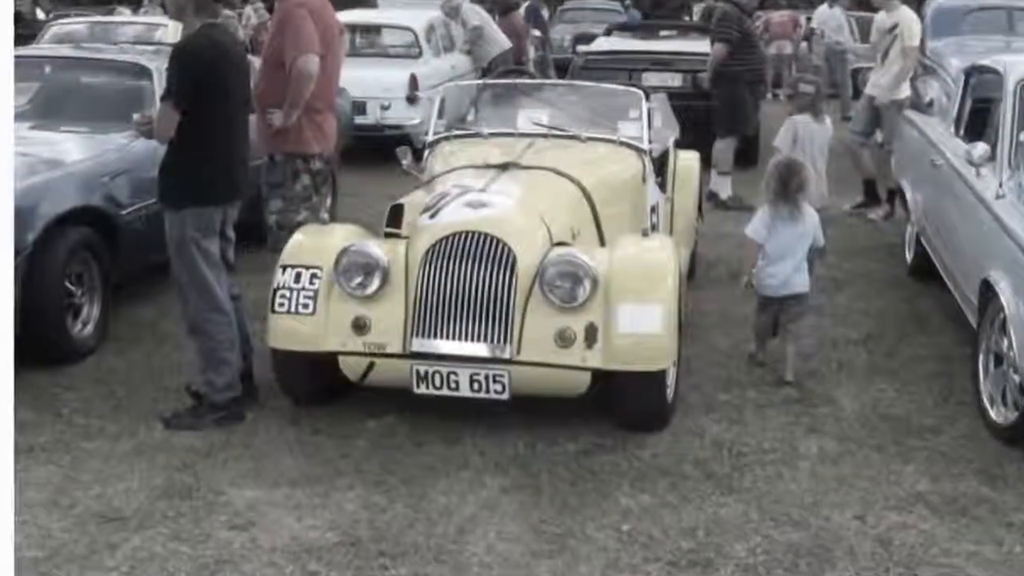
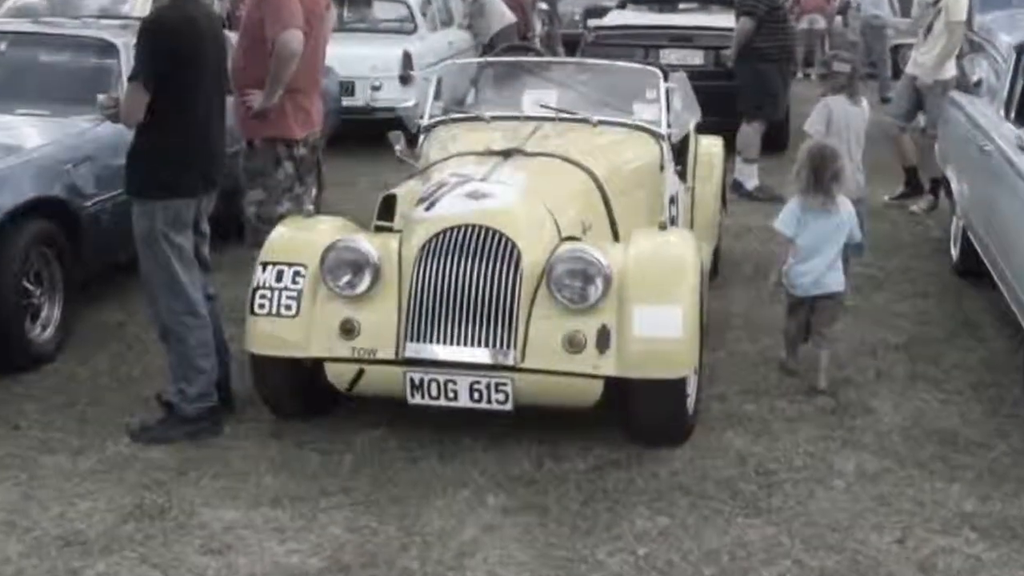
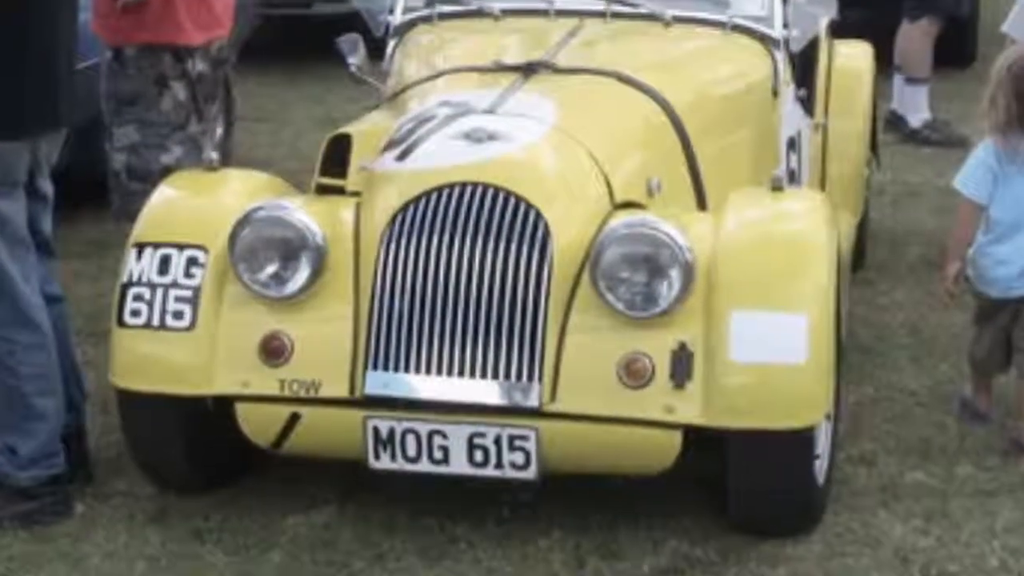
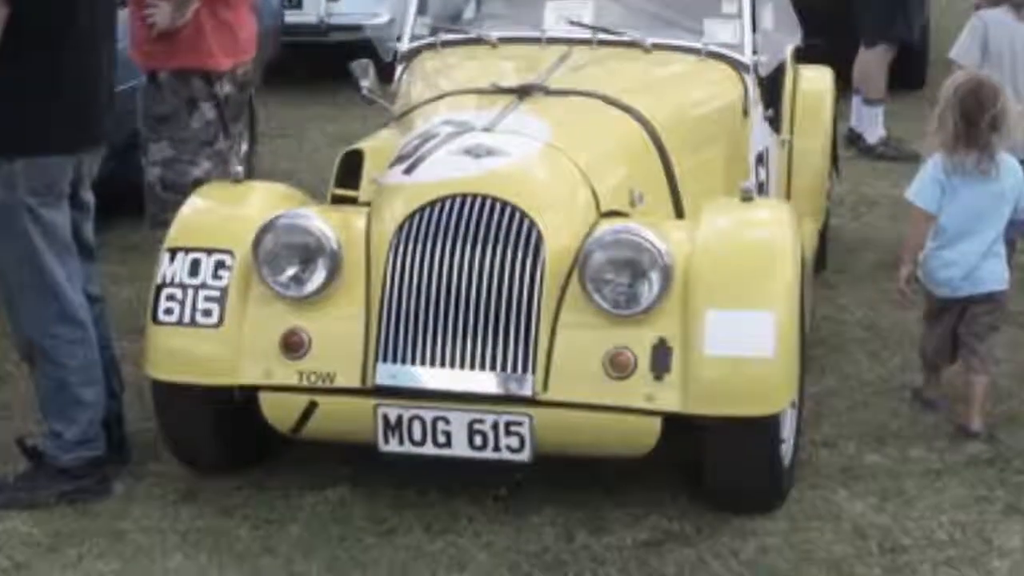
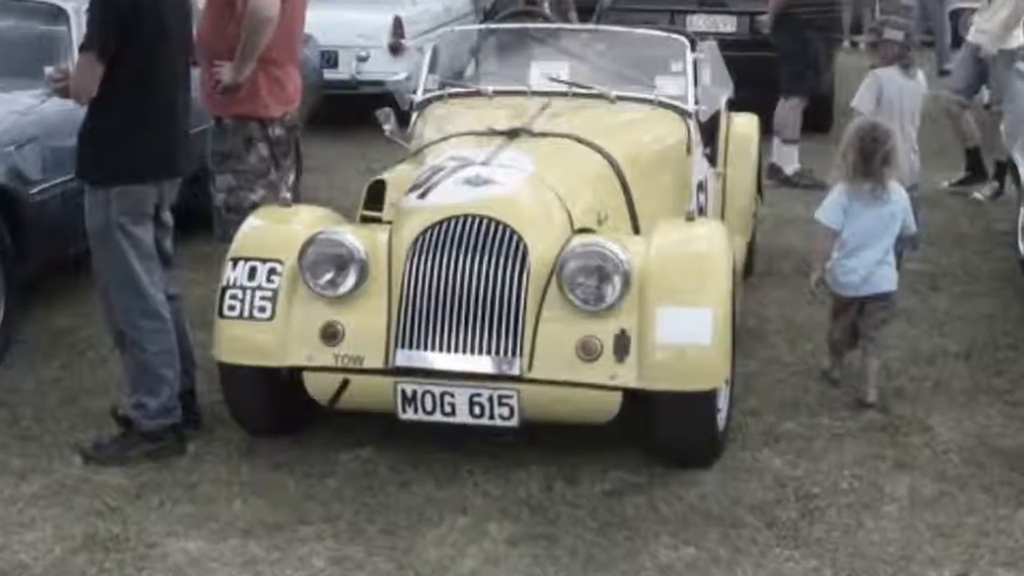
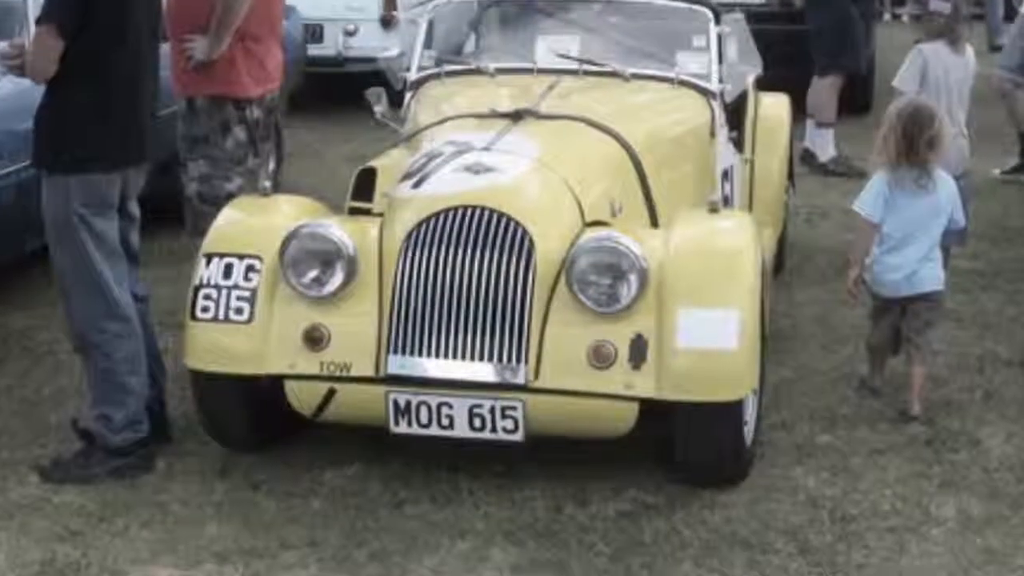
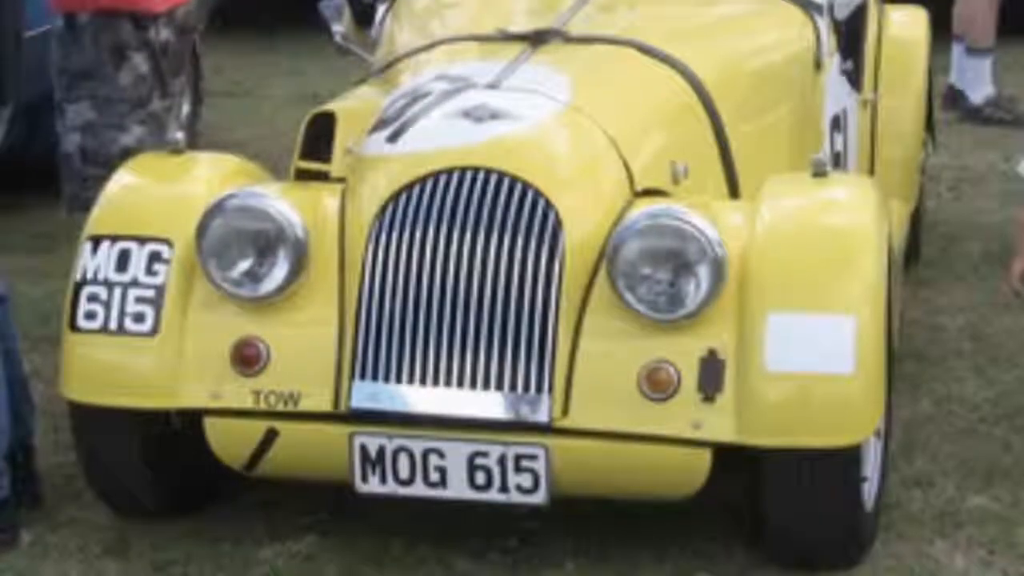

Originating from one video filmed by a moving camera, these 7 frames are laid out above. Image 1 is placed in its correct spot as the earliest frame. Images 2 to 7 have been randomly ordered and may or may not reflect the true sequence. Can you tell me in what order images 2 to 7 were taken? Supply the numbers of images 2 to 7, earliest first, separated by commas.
2, 5, 6, 4, 3, 7
